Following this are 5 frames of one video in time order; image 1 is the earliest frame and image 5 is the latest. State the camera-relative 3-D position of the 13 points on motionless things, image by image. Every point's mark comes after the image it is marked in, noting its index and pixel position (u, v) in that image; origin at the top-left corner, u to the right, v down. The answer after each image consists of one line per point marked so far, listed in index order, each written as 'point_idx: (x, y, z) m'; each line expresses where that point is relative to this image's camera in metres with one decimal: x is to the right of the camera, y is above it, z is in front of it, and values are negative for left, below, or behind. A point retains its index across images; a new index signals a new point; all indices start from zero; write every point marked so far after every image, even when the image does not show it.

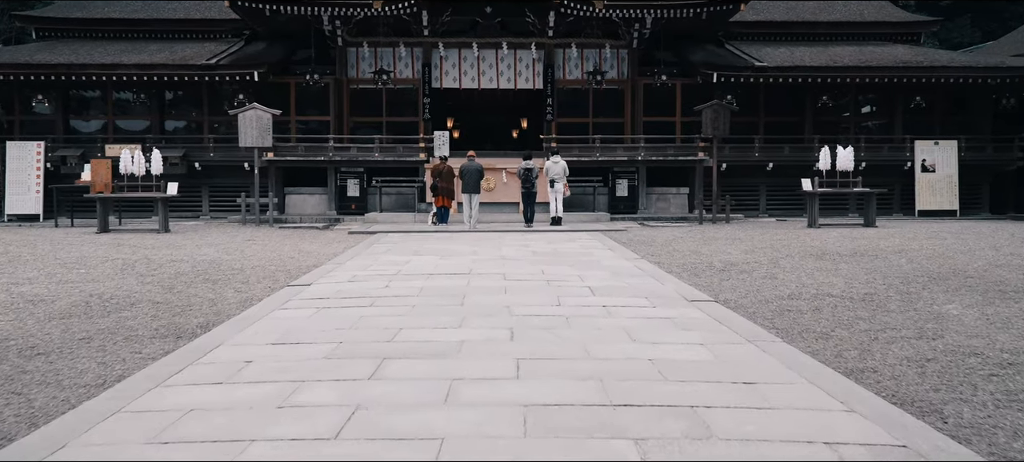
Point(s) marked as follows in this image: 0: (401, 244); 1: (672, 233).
0: (-1.7, -0.2, +14.0) m
1: (+2.9, 0.0, +16.2) m
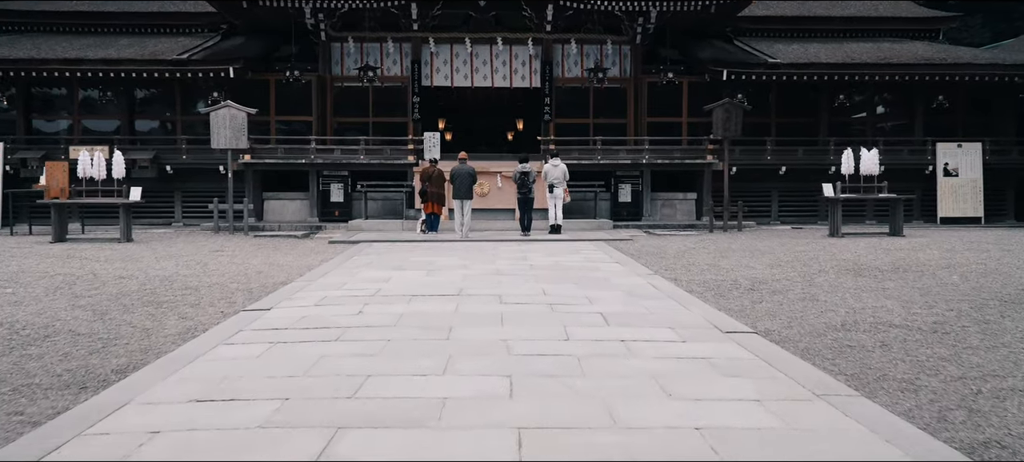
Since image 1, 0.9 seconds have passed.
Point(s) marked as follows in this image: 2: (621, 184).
0: (-1.8, -0.3, +12.6) m
1: (+2.8, -0.2, +14.9) m
2: (+2.4, +1.0, +19.6) m
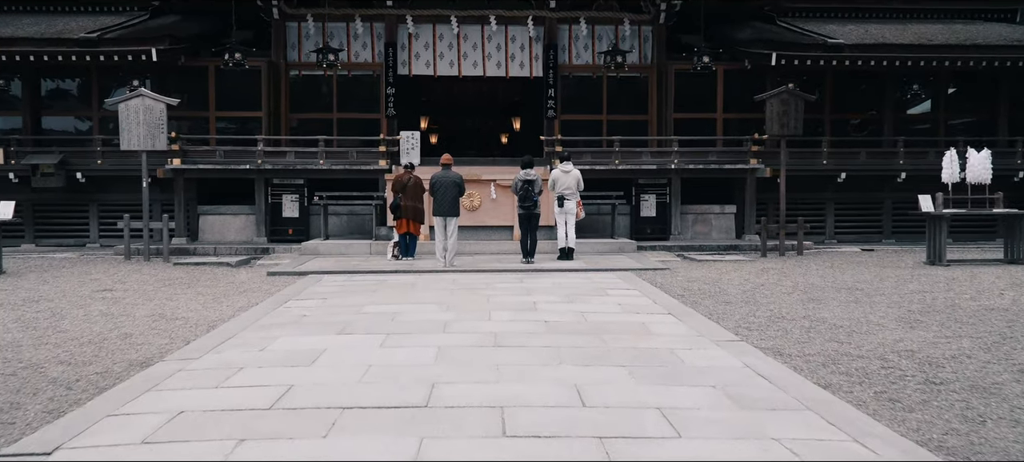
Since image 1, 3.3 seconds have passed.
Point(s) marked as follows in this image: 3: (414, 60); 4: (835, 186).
0: (-1.8, -0.7, +8.8) m
1: (+2.8, -0.5, +11.1) m
2: (+2.3, +0.7, +15.8) m
3: (-1.8, +3.2, +16.7) m
4: (+6.0, +0.8, +16.5) m
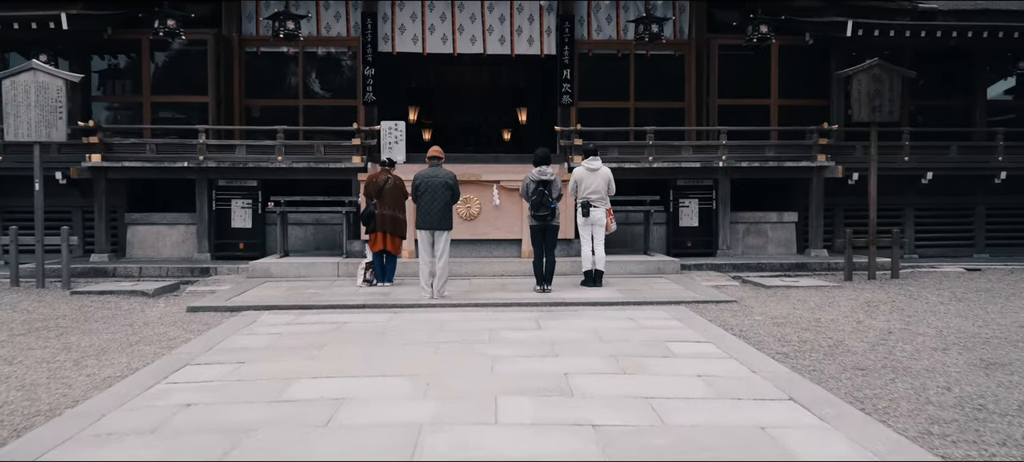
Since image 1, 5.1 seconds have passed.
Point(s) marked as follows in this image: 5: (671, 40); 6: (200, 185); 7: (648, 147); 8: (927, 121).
0: (-1.7, -0.9, +5.6) m
1: (+2.9, -0.7, +8.0) m
2: (+2.4, +0.5, +12.7) m
3: (-1.7, +3.0, +13.6) m
4: (+6.1, +0.6, +13.4) m
5: (+2.5, +3.0, +13.8) m
6: (-4.2, +0.6, +12.1) m
7: (+1.9, +1.2, +12.3) m
8: (+6.4, +1.7, +13.8) m
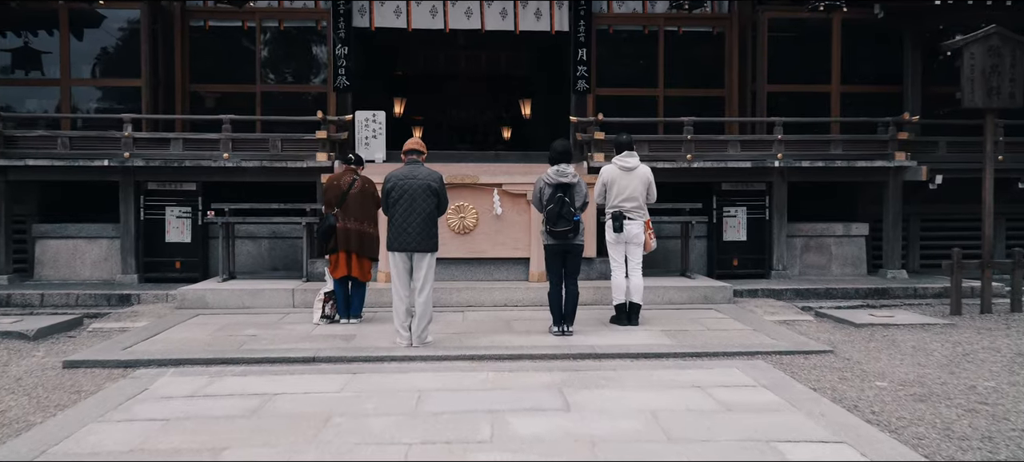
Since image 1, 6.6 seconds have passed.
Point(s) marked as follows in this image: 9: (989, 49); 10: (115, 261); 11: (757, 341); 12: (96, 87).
0: (-1.6, -1.0, +3.2) m
1: (+3.0, -0.9, +5.5) m
2: (+2.5, +0.3, +10.3) m
3: (-1.7, +2.8, +11.1) m
4: (+6.1, +0.5, +11.0) m
5: (+2.5, +2.8, +11.4) m
6: (-4.2, +0.4, +9.7) m
7: (+1.9, +1.0, +9.8) m
8: (+6.5, +1.5, +11.4) m
9: (+4.2, +1.6, +7.9) m
10: (-4.4, -0.3, +9.8) m
11: (+1.8, -0.8, +6.7) m
12: (-5.0, +1.7, +10.7) m
